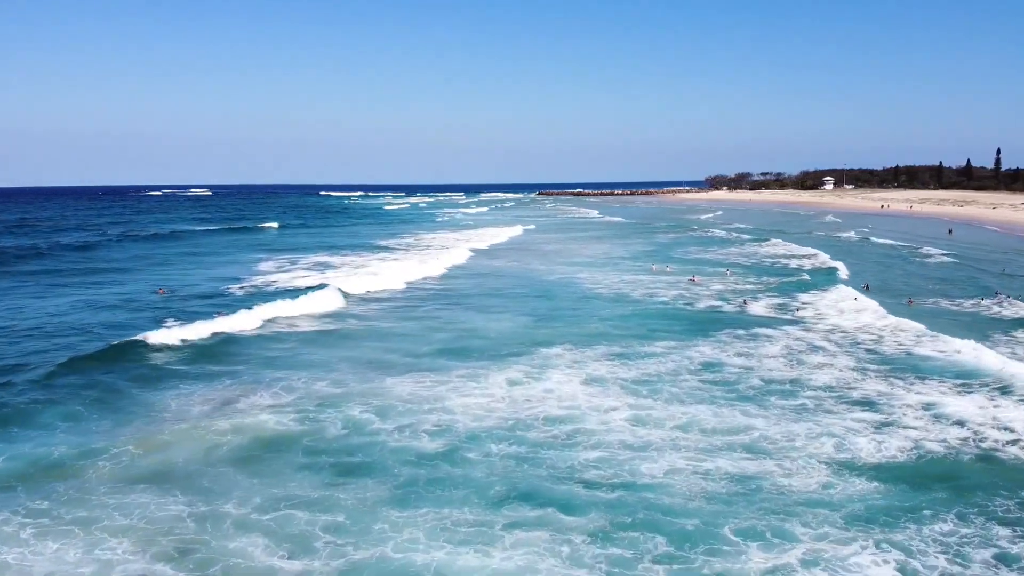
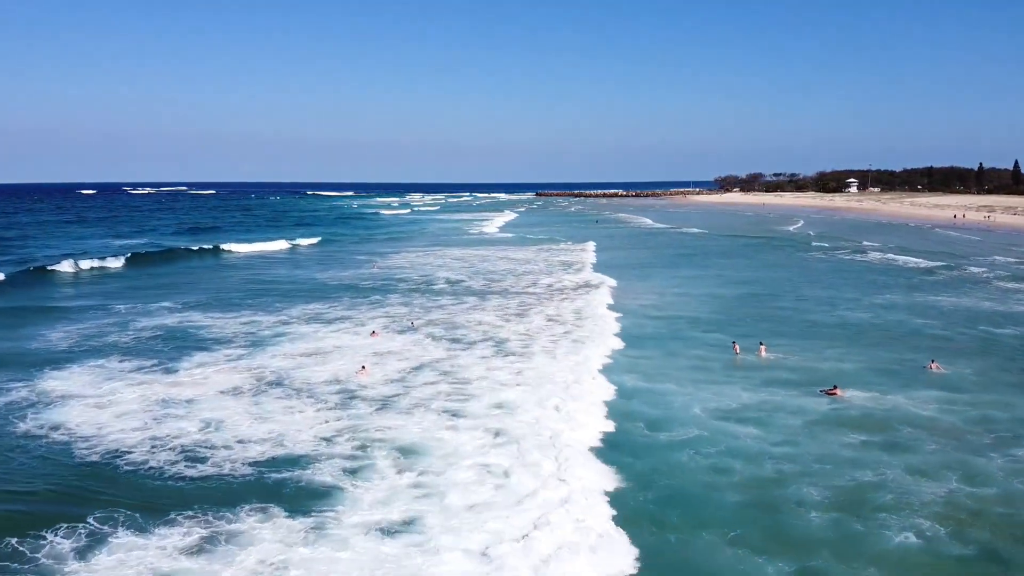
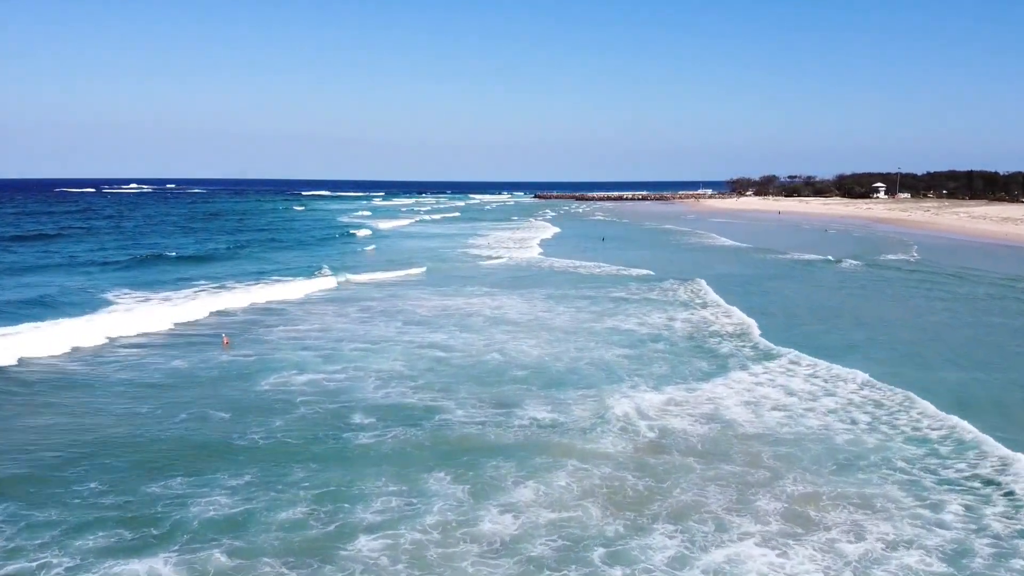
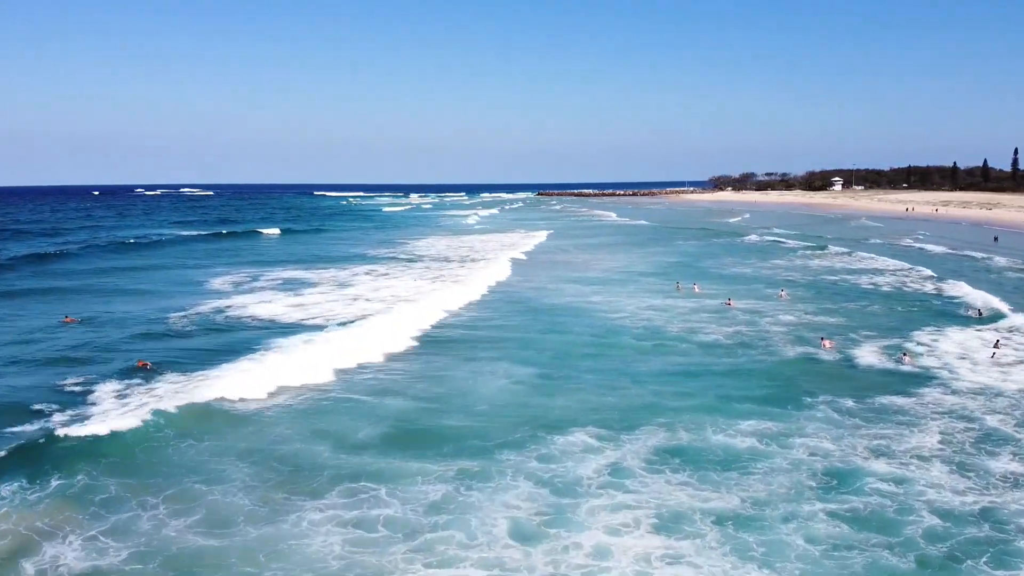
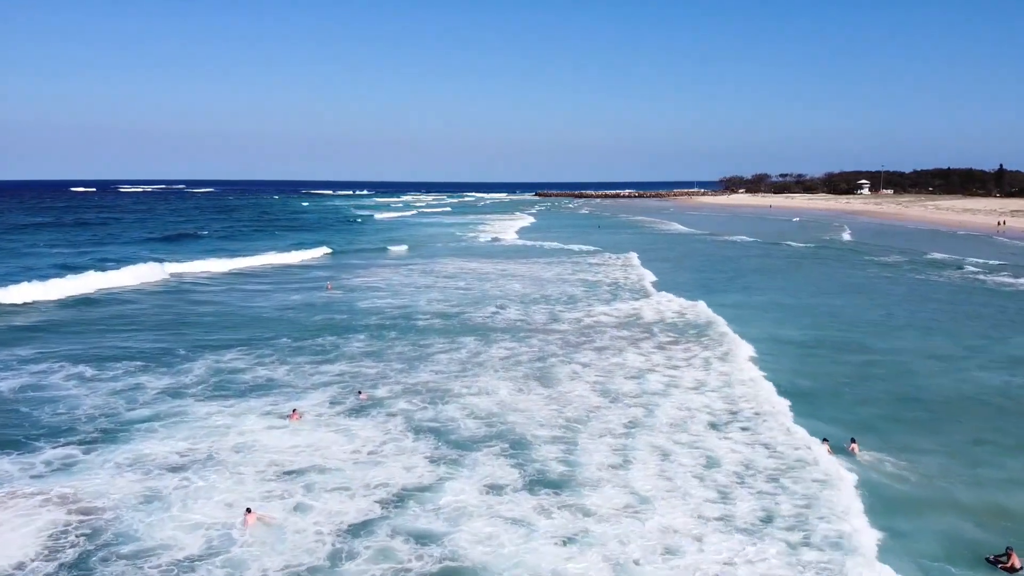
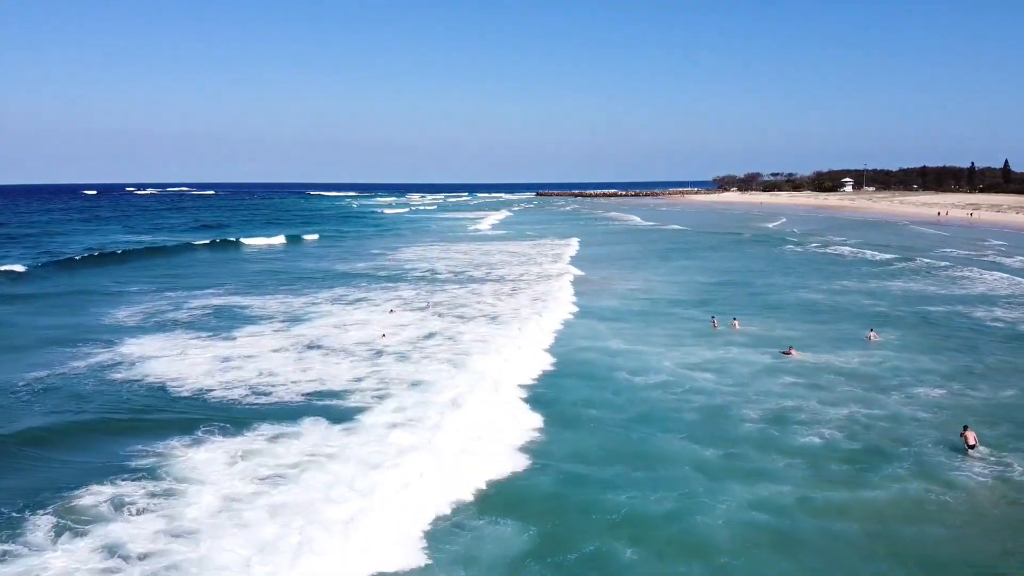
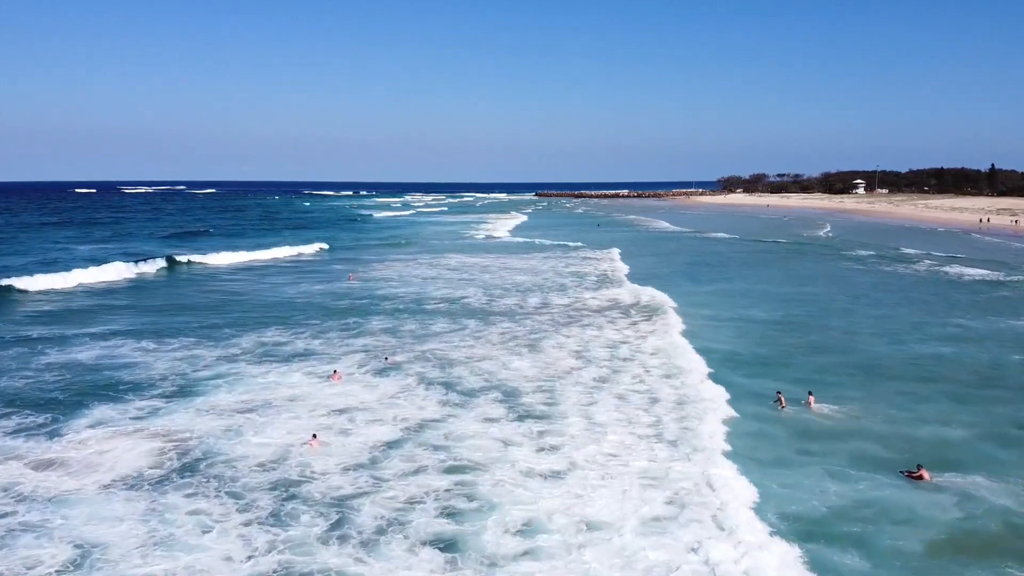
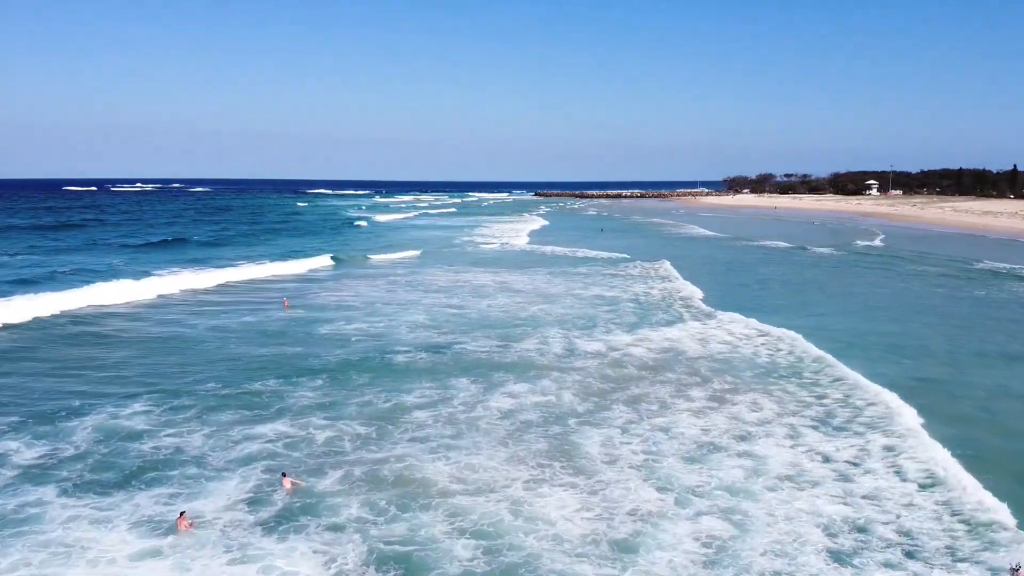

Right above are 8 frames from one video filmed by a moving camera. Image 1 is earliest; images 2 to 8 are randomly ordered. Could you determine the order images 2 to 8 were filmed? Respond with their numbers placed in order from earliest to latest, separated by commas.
4, 6, 2, 7, 5, 8, 3
